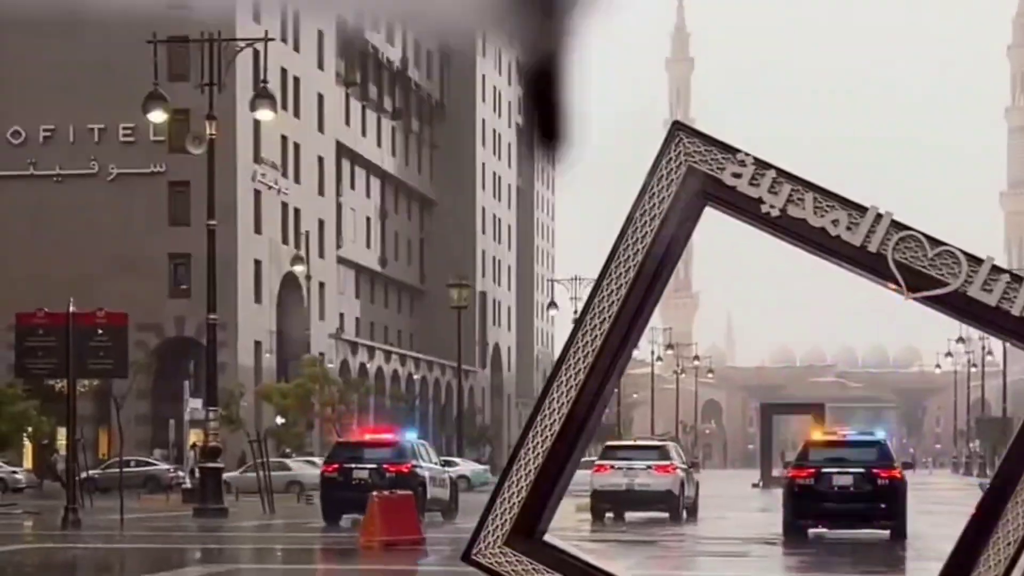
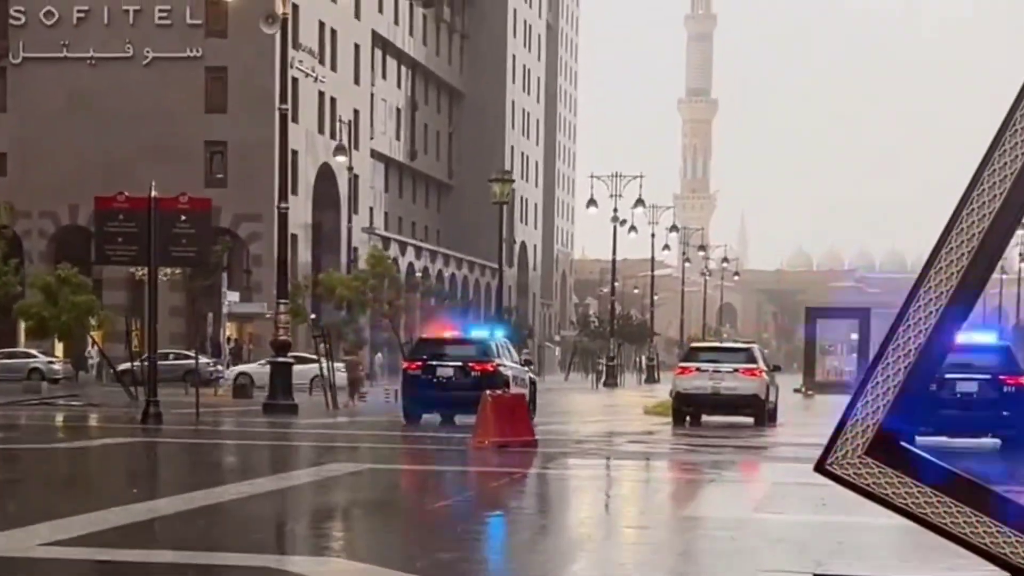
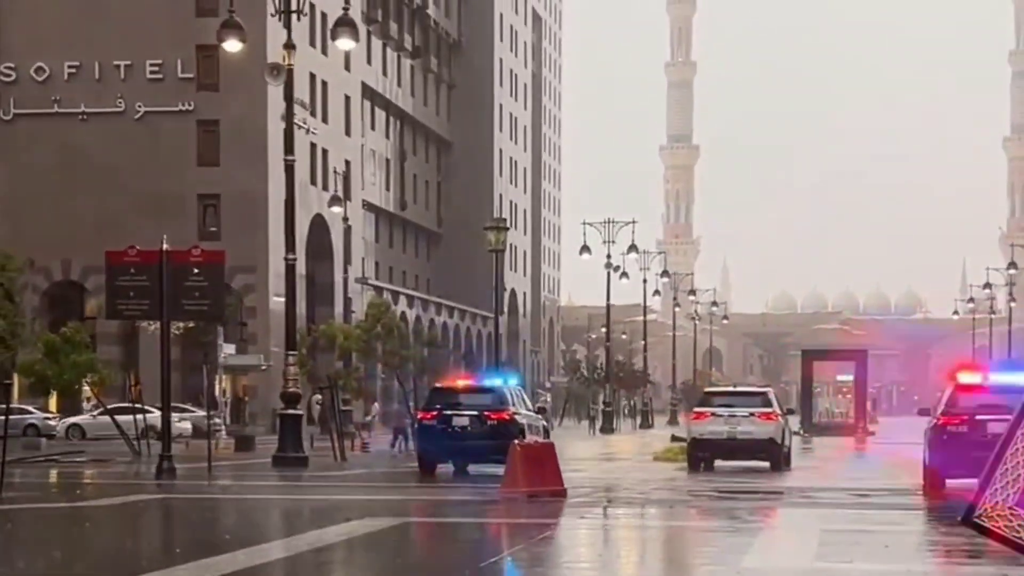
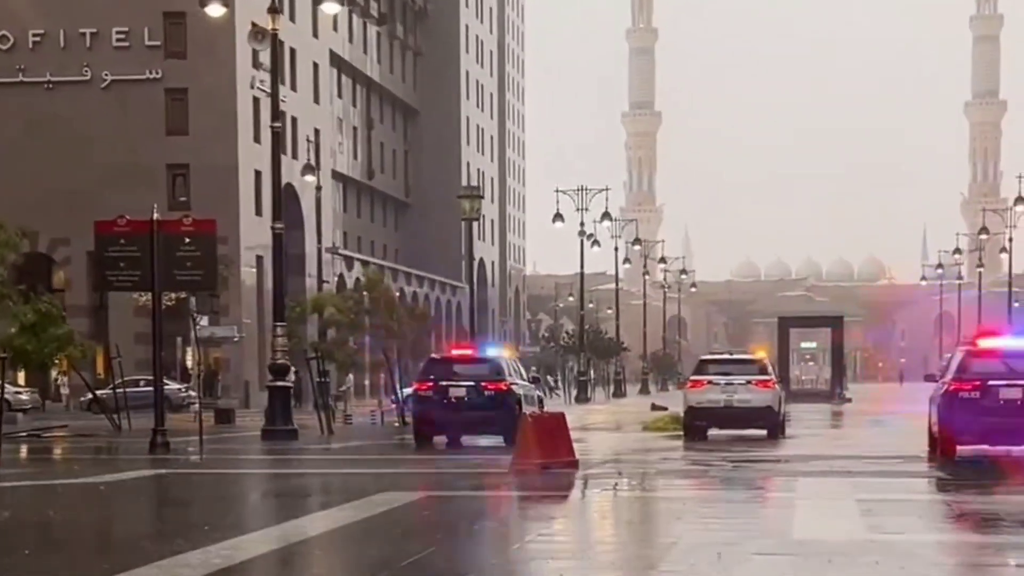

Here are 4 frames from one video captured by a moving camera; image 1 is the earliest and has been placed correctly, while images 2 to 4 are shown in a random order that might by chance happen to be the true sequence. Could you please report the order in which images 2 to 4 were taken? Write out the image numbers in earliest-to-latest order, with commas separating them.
2, 3, 4
